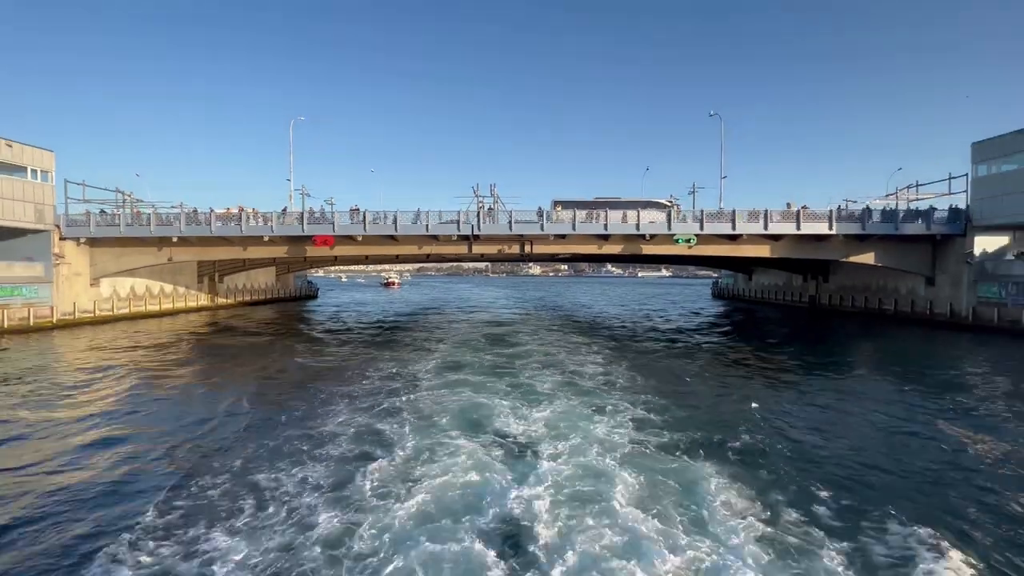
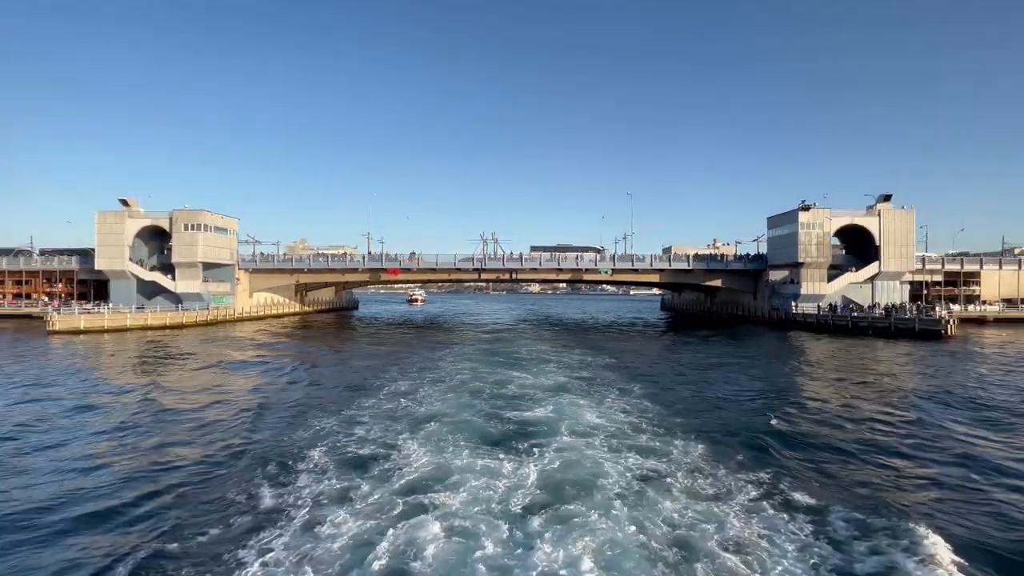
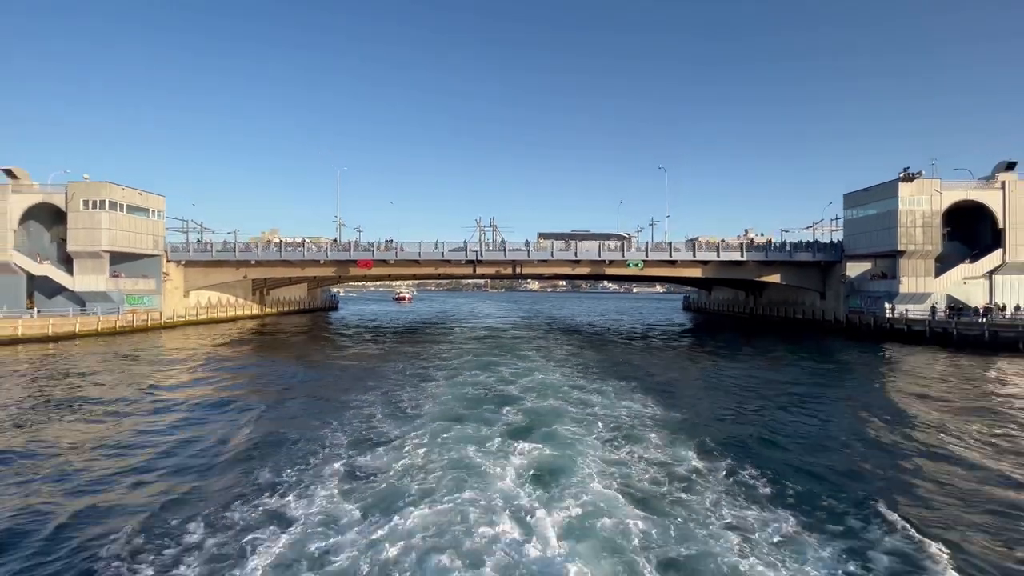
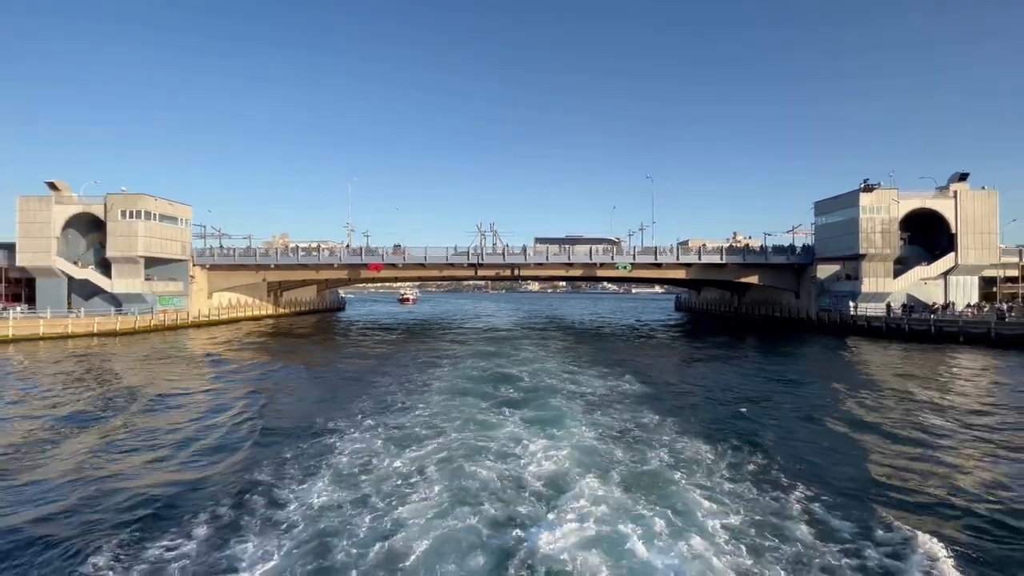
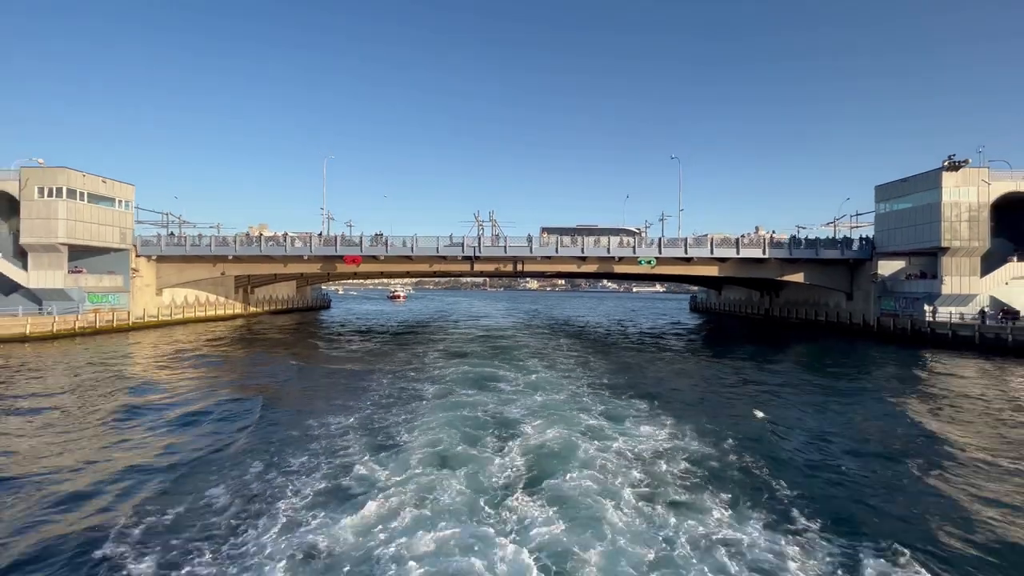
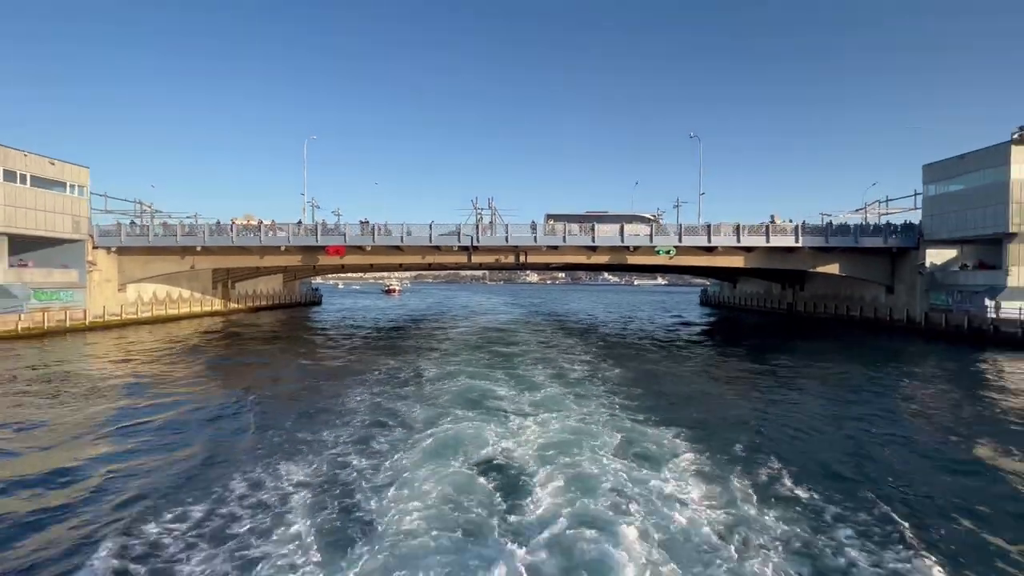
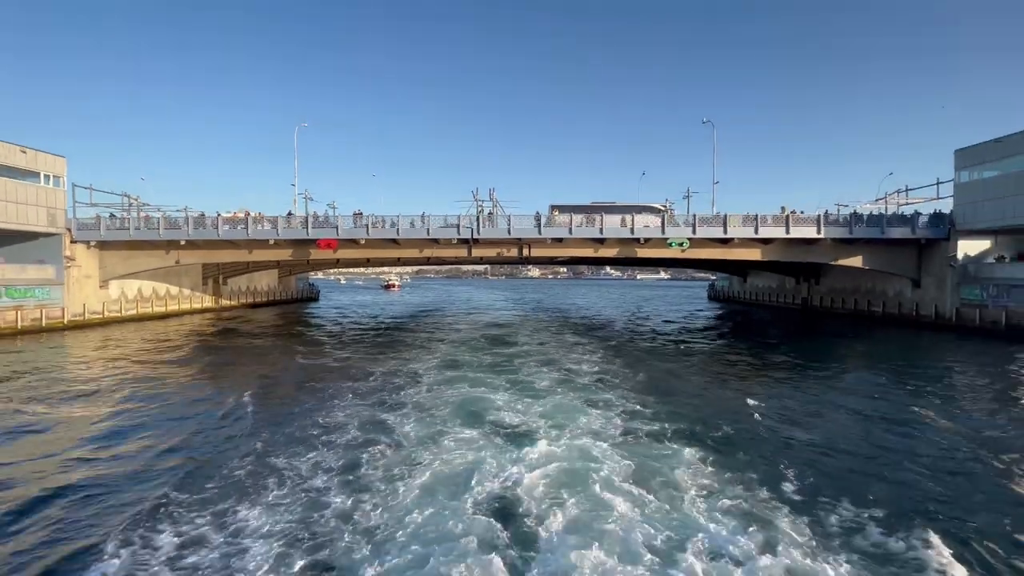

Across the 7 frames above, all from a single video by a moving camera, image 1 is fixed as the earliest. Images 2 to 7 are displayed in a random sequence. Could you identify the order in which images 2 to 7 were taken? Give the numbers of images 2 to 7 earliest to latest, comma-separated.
7, 6, 5, 3, 4, 2
